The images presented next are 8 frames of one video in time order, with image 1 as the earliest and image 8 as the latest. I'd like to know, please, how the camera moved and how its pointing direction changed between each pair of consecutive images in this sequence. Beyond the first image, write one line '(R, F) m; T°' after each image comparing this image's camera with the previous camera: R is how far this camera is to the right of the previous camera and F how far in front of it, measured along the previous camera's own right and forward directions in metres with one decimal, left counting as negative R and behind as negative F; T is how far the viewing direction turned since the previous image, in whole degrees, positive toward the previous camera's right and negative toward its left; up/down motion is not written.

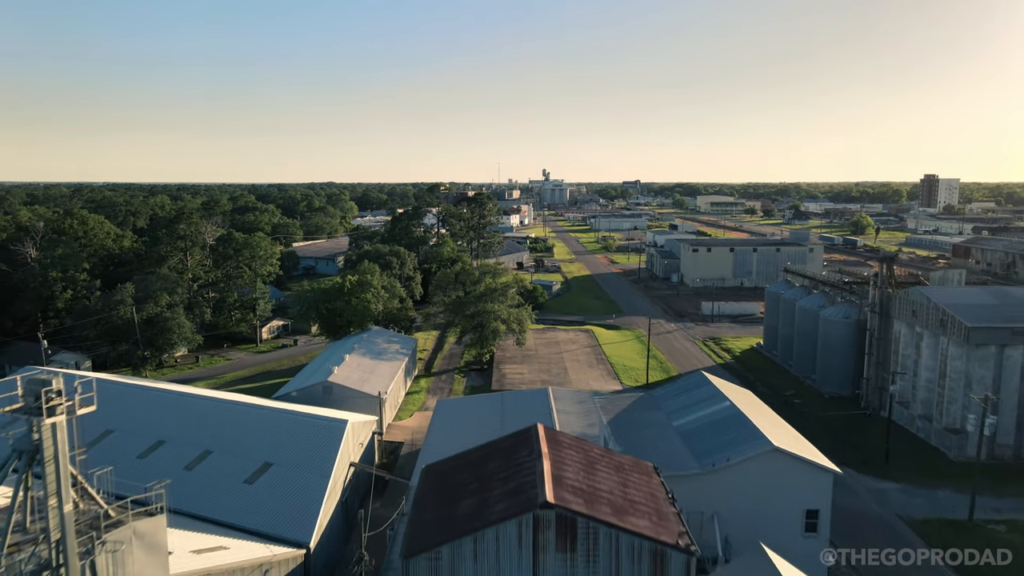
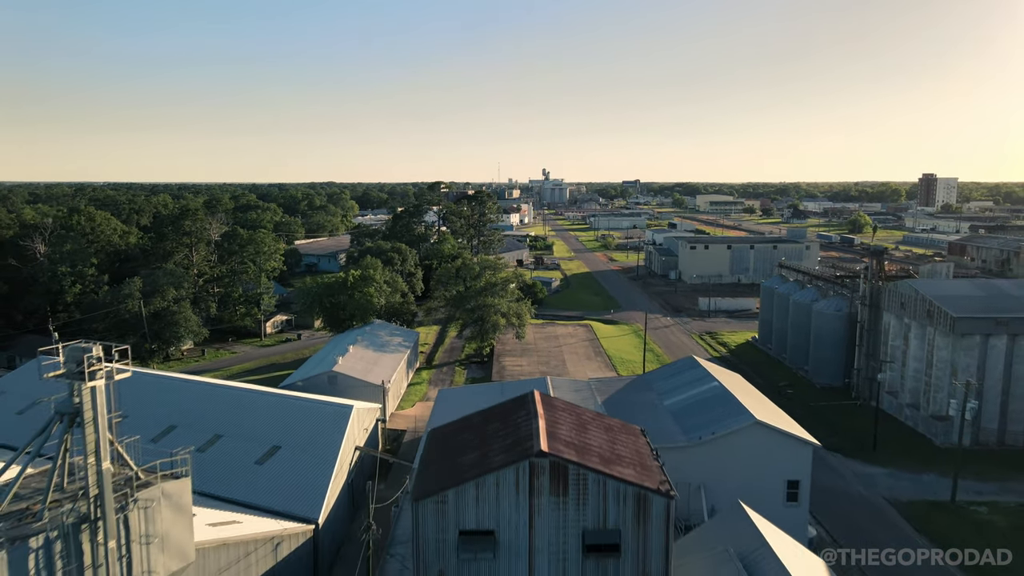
(0.0, -0.7) m; 0°
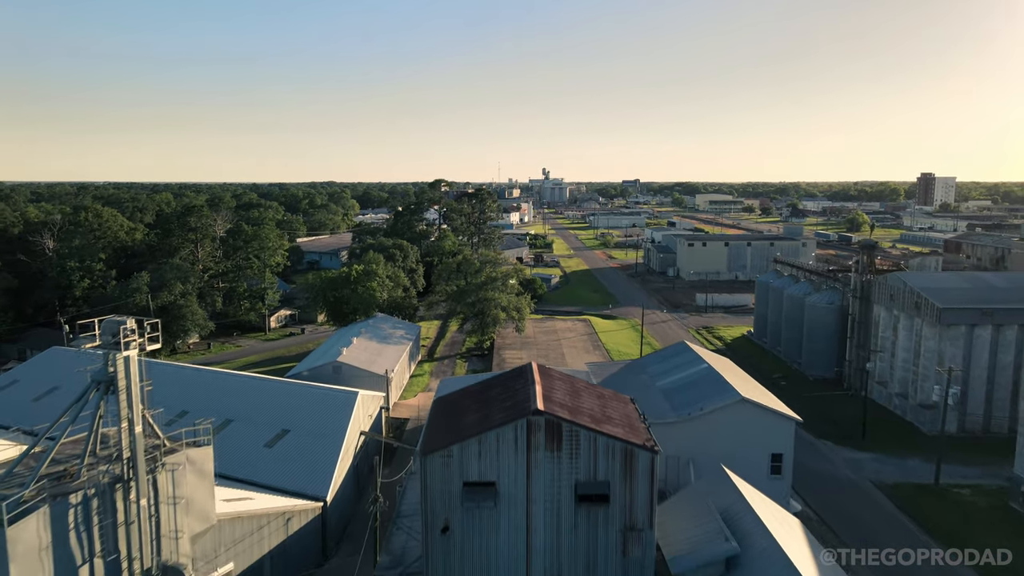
(0.0, -0.7) m; 0°
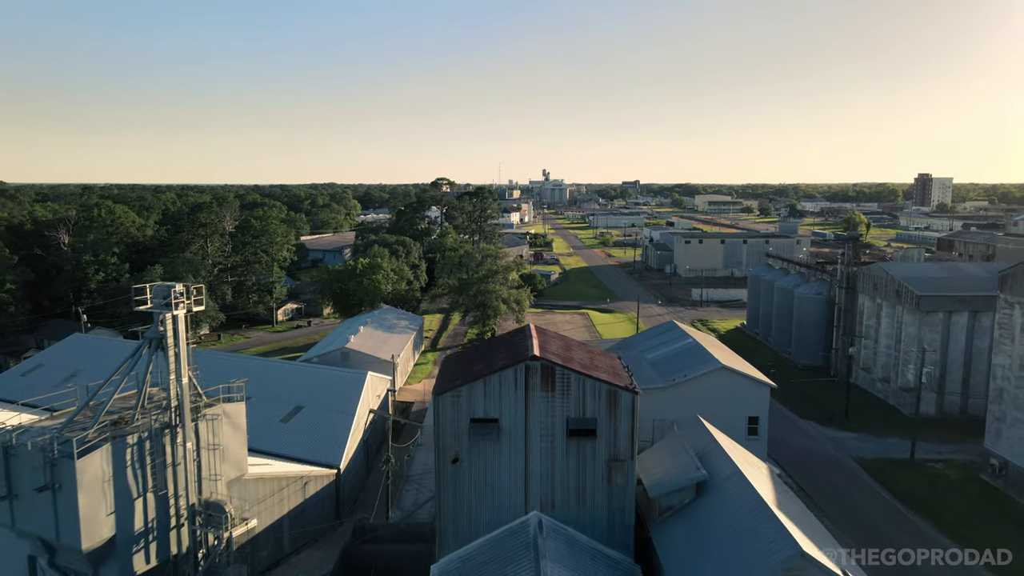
(0.0, -1.2) m; 0°
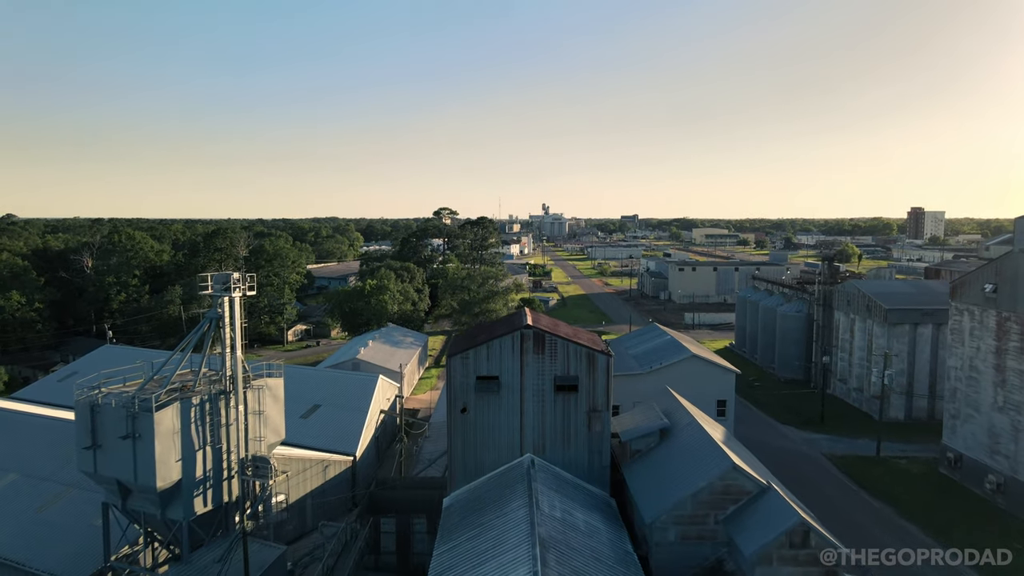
(0.0, -2.0) m; 0°
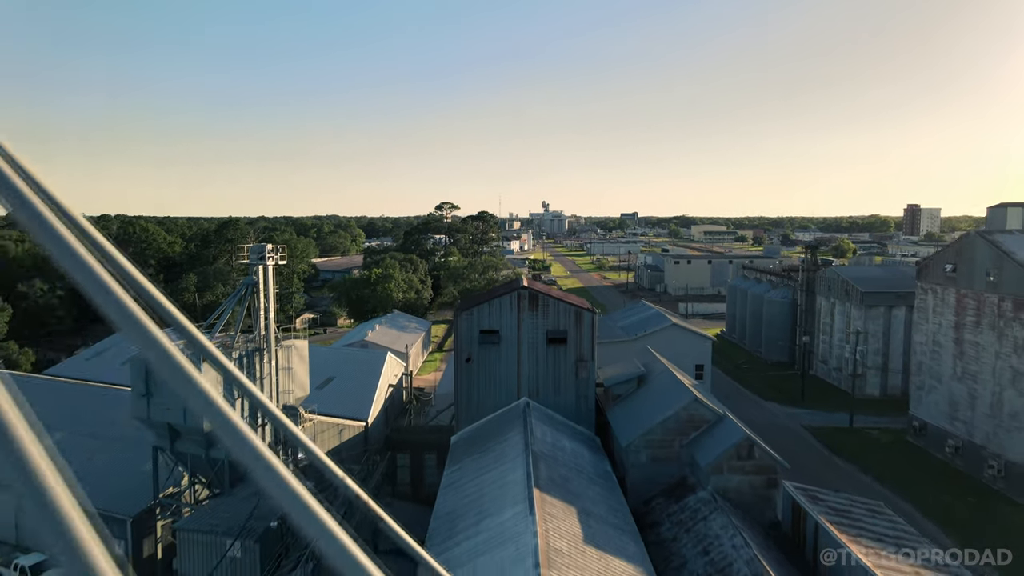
(0.0, -1.7) m; 0°
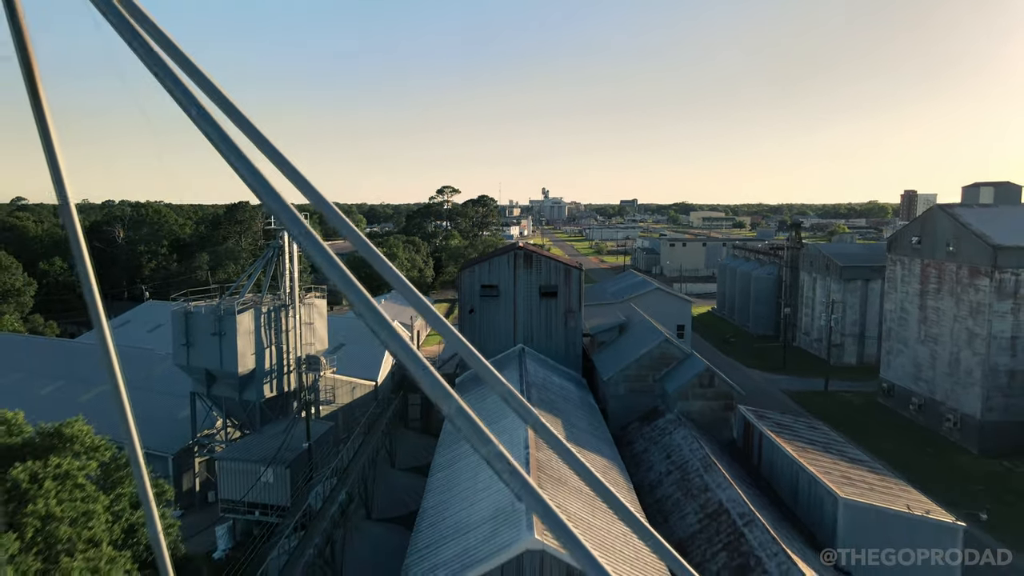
(+0.1, -1.6) m; 0°
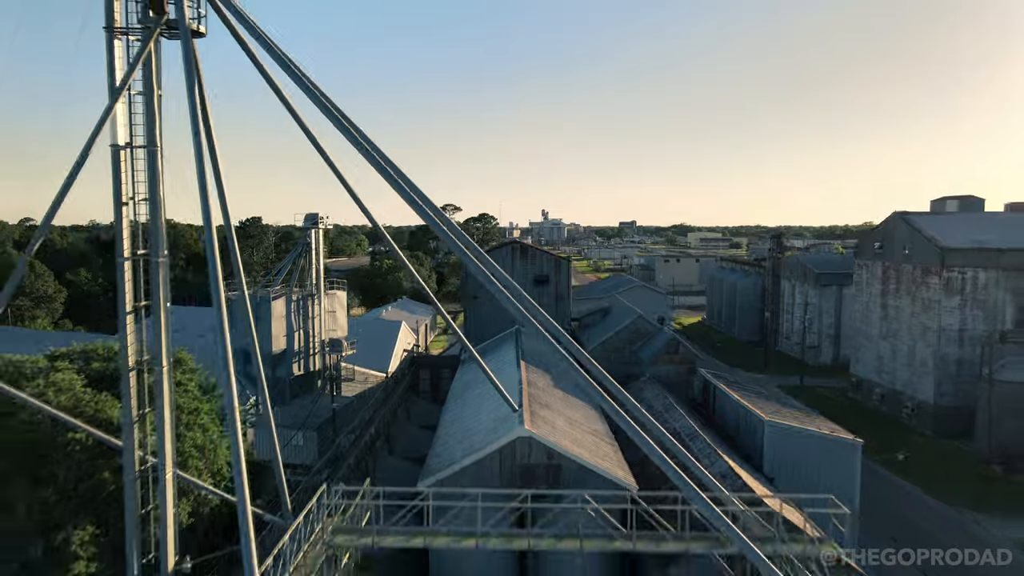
(+0.1, -2.1) m; 0°
